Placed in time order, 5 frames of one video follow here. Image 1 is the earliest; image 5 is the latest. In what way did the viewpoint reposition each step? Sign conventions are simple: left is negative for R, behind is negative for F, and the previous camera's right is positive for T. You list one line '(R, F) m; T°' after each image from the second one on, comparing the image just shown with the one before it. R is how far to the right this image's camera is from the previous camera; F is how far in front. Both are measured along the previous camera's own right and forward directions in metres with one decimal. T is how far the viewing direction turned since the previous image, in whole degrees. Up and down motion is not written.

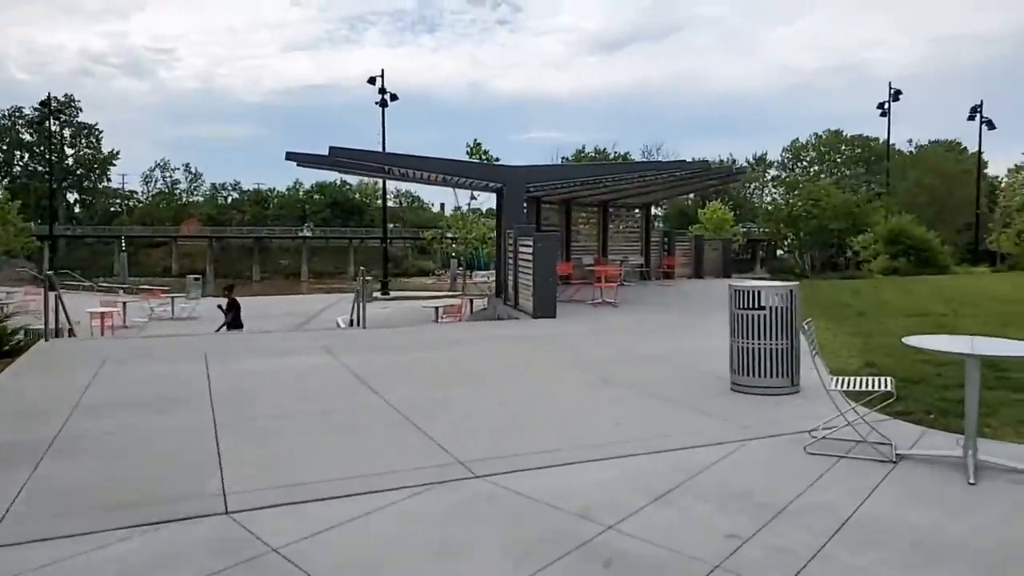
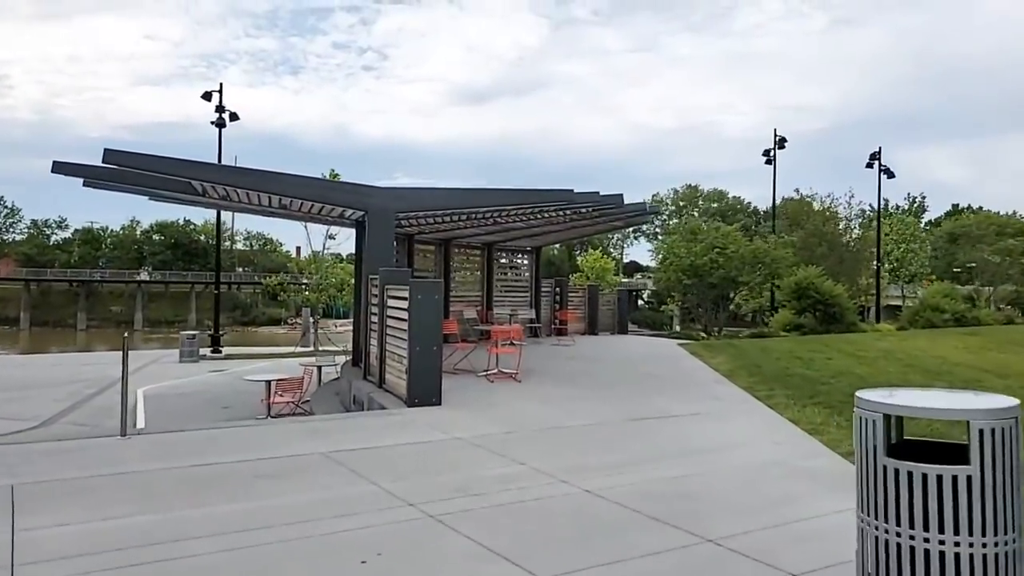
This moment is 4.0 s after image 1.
(0.0, +3.1) m; +10°
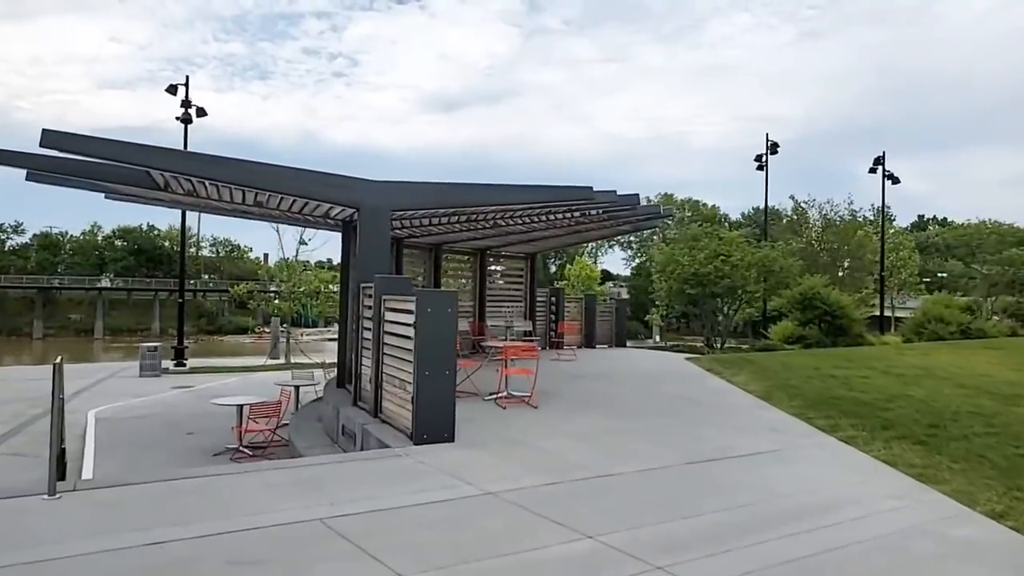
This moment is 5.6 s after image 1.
(-0.4, +1.2) m; +2°
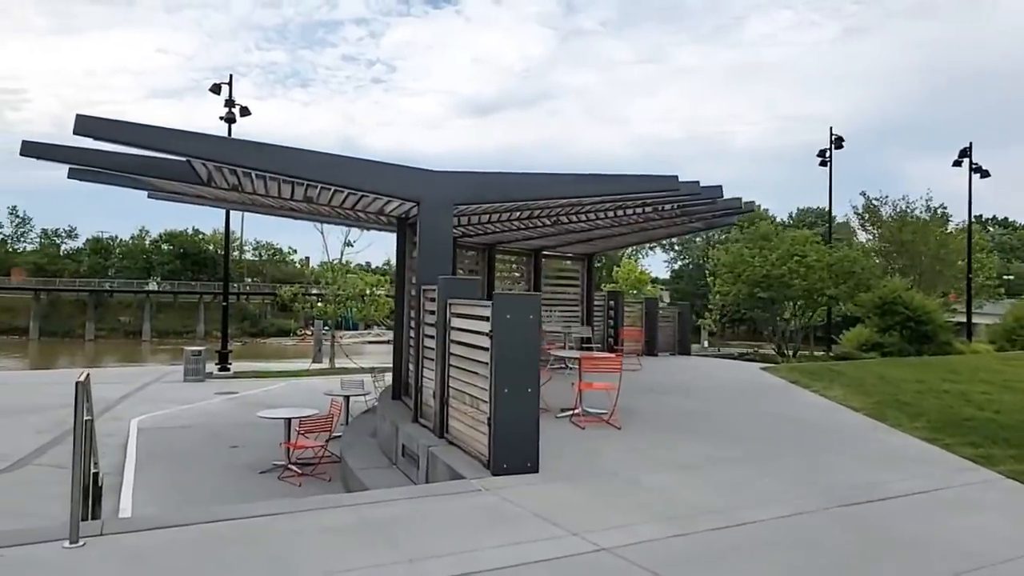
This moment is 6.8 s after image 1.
(-0.4, +0.8) m; -3°
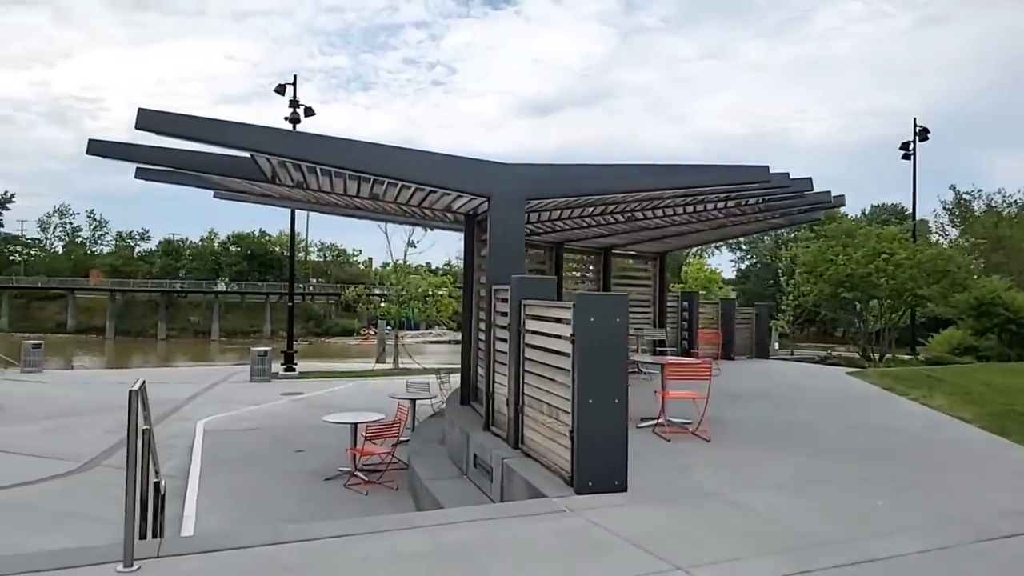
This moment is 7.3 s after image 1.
(-0.1, +0.4) m; -4°
